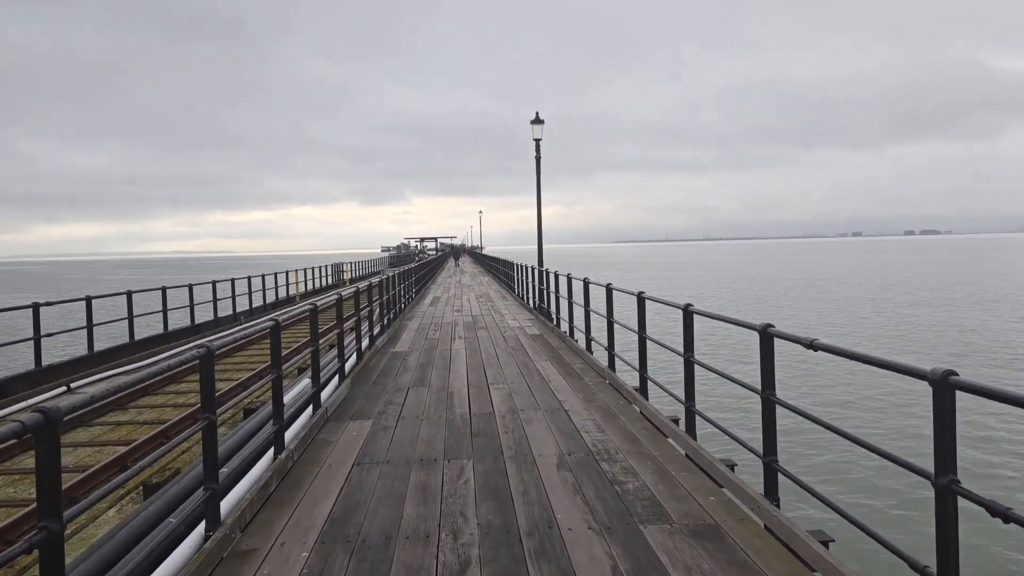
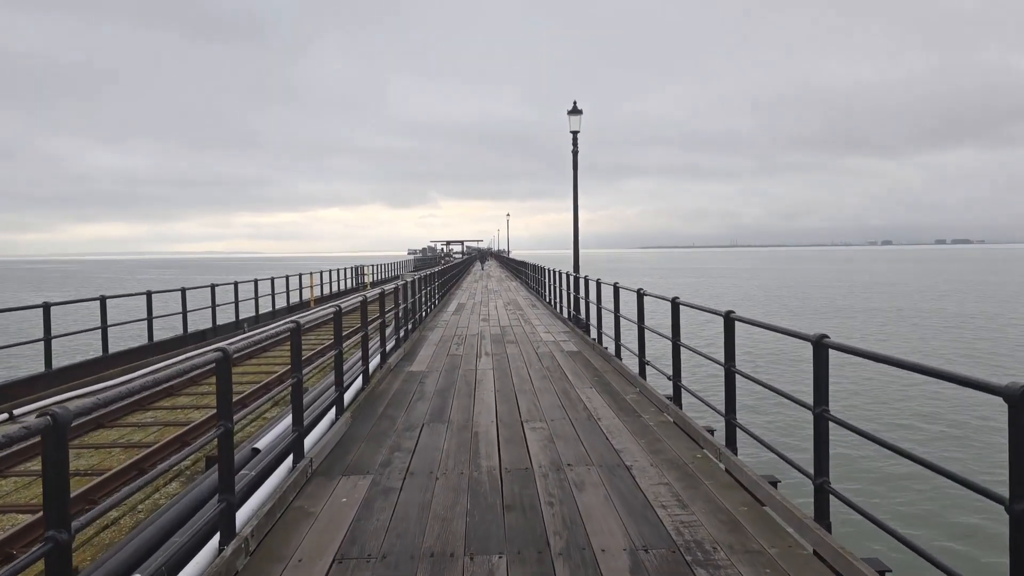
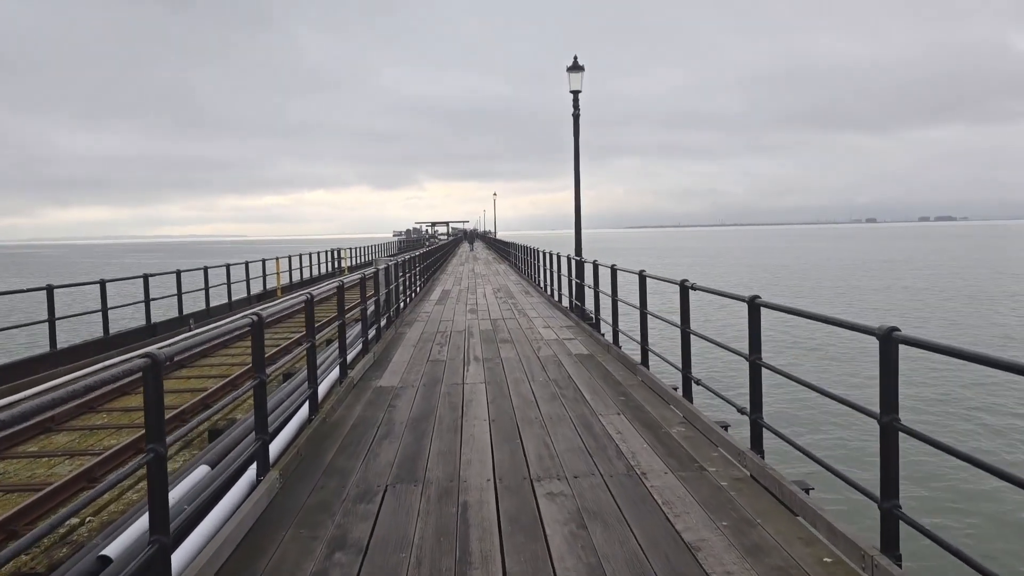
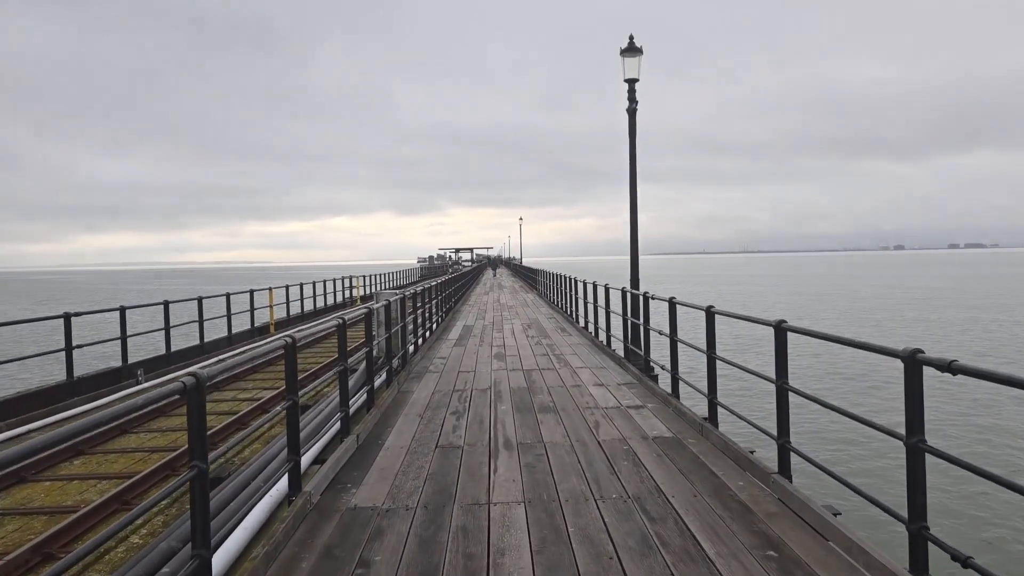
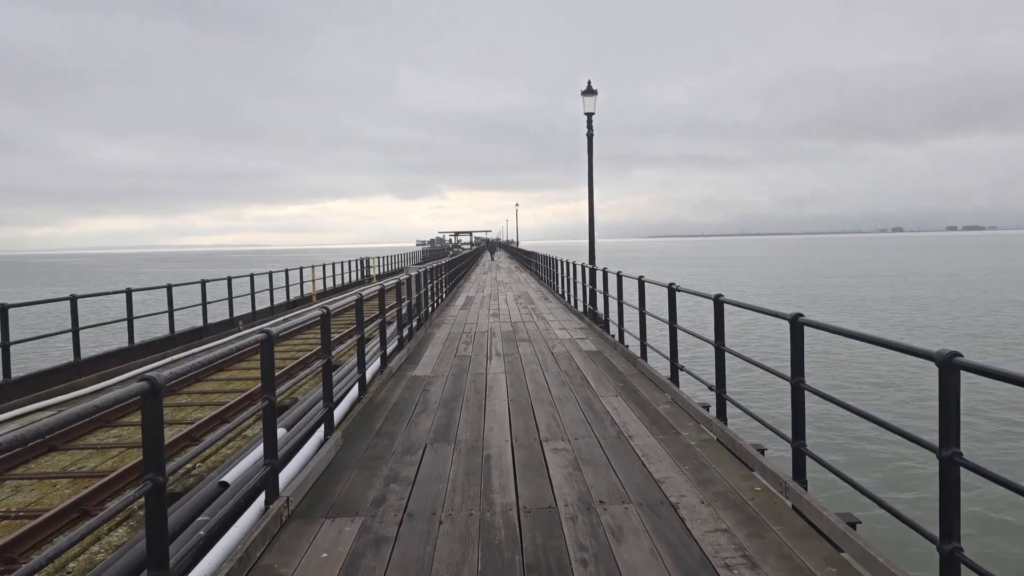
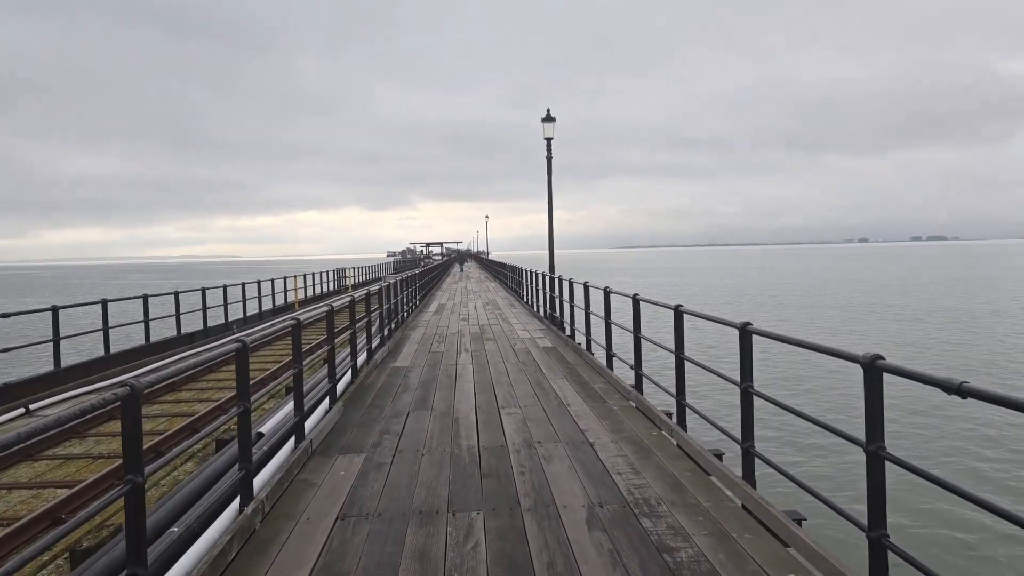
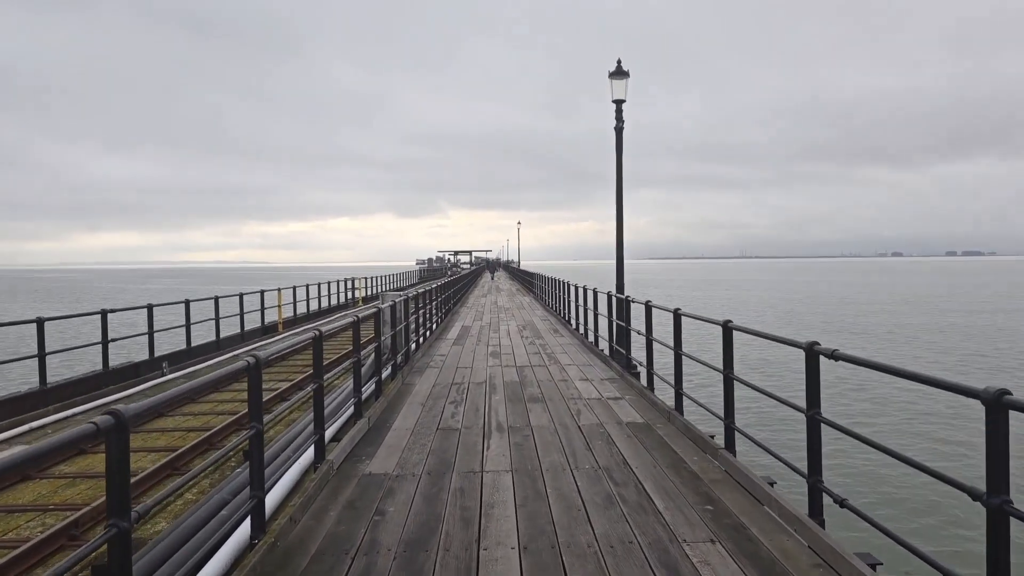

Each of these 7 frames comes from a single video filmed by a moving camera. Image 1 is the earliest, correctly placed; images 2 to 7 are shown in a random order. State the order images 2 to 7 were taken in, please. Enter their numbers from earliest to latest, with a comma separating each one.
6, 2, 5, 3, 7, 4
